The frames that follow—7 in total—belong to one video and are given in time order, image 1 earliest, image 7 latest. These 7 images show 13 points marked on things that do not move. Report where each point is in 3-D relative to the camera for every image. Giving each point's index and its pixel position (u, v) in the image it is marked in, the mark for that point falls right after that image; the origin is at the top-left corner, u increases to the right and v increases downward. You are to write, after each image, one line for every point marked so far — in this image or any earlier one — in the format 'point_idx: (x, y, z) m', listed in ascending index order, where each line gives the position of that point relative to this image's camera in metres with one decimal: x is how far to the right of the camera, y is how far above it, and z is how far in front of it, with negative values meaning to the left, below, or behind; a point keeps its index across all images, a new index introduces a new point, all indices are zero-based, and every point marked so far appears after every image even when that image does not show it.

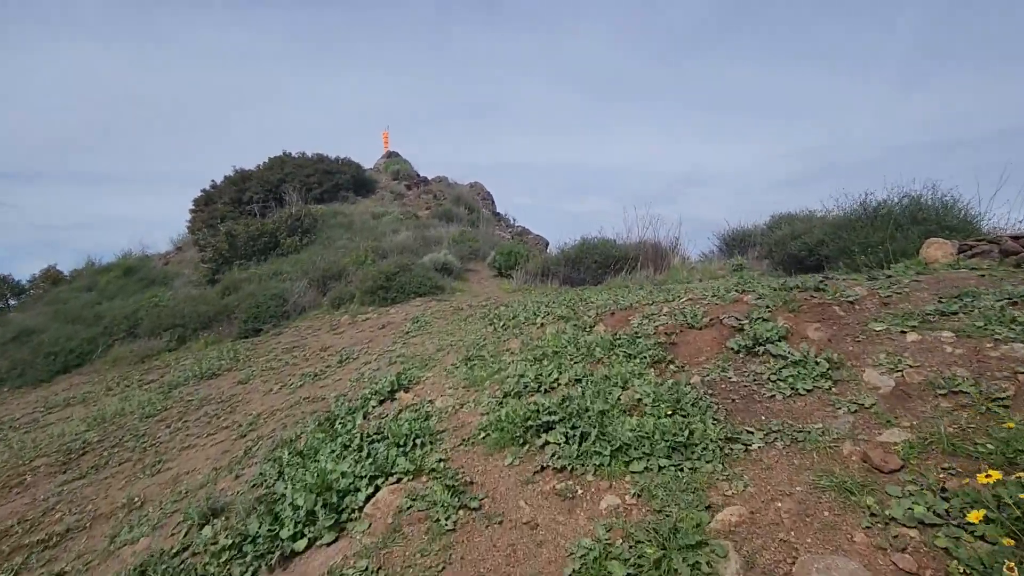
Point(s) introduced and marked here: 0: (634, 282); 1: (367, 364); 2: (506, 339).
0: (+2.1, 0.0, +8.9) m
1: (-1.9, -1.0, +7.0) m
2: (-0.1, -0.6, +6.2) m
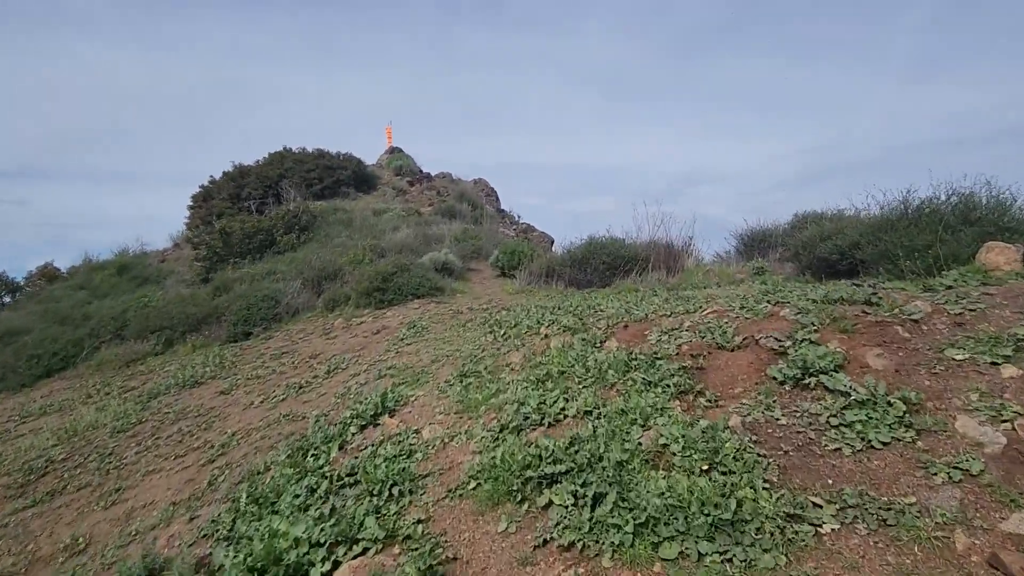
0: (+2.1, 0.0, +8.3) m
1: (-1.9, -1.1, +6.4) m
2: (-0.1, -0.7, +5.6) m
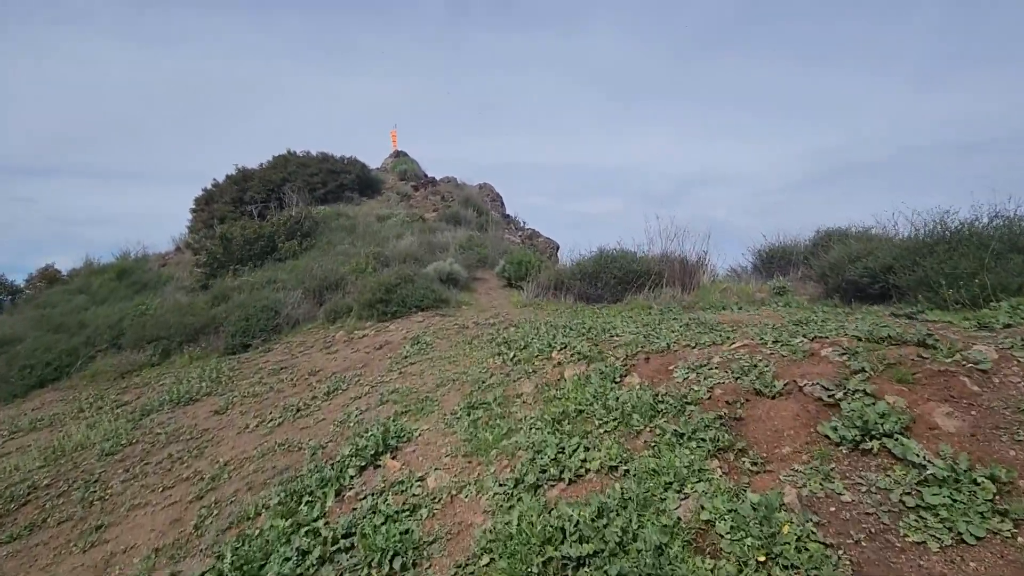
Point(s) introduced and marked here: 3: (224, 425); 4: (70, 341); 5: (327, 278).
0: (+2.2, -0.3, +8.0) m
1: (-1.8, -1.3, +6.1) m
2: (0.0, -0.9, +5.3) m
3: (-3.5, -1.7, +6.5) m
4: (-9.9, -1.2, +11.9) m
5: (-4.2, +0.2, +12.0) m
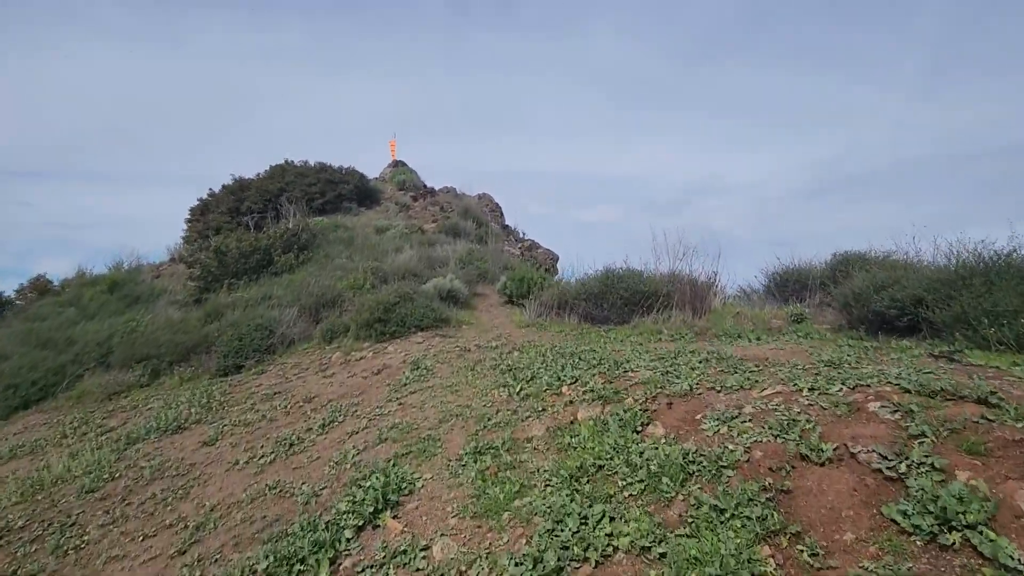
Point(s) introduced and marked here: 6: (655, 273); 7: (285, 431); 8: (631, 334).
0: (+2.3, -0.6, +7.7) m
1: (-1.7, -1.6, +5.7) m
2: (+0.1, -1.2, +4.9) m
3: (-3.5, -2.0, +6.2) m
4: (-9.9, -1.5, +11.5) m
5: (-4.1, -0.1, +11.6) m
6: (+2.7, +0.3, +9.9) m
7: (-2.8, -1.8, +6.6) m
8: (+1.8, -0.7, +8.1) m
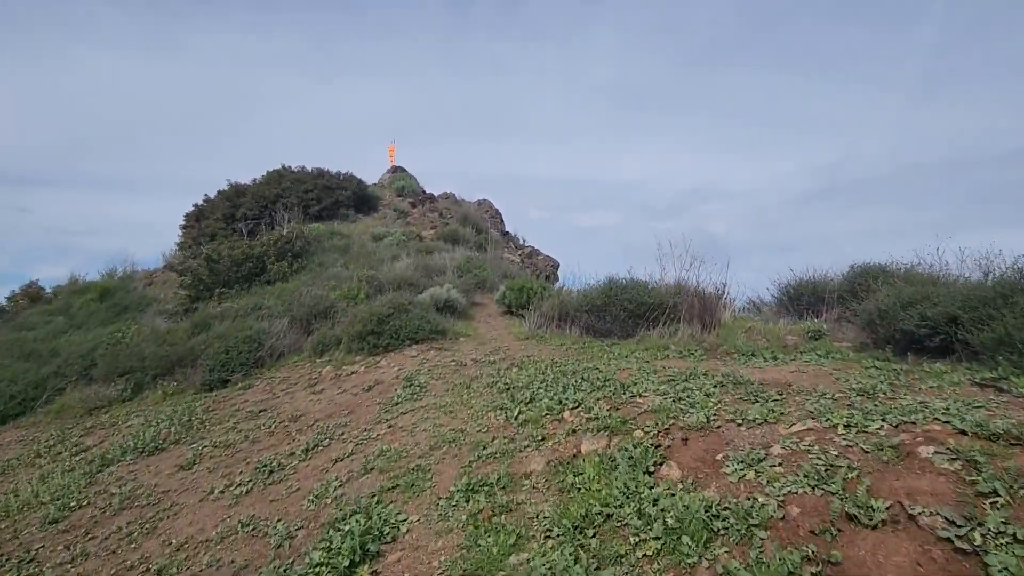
0: (+2.3, -0.8, +7.2) m
1: (-1.8, -1.7, +5.3) m
2: (+0.1, -1.3, +4.5) m
3: (-3.5, -2.1, +5.7) m
4: (-9.9, -1.7, +11.1) m
5: (-4.1, -0.4, +11.2) m
6: (+2.7, +0.1, +9.5) m
7: (-2.9, -1.9, +6.2) m
8: (+1.8, -0.9, +7.6) m
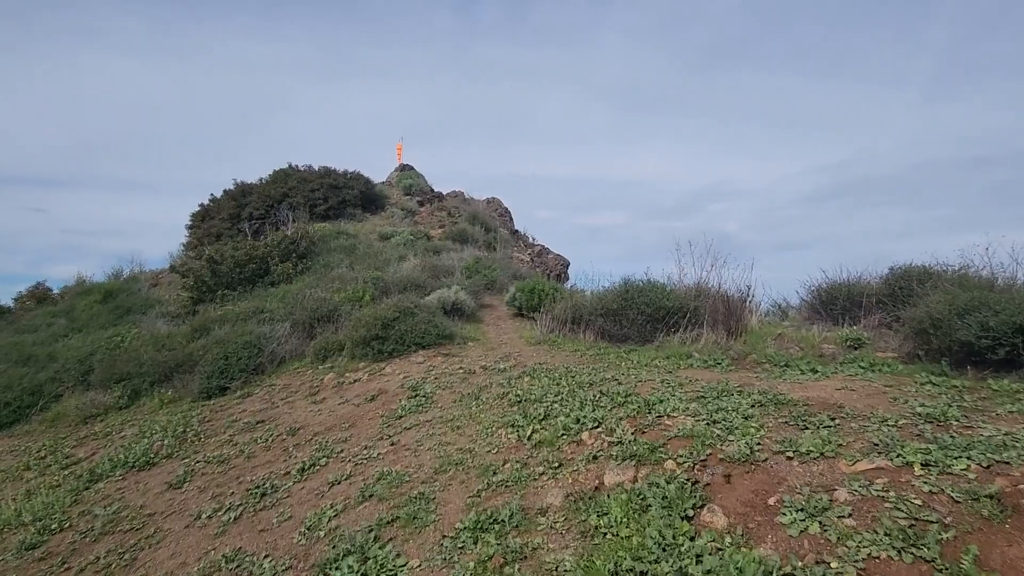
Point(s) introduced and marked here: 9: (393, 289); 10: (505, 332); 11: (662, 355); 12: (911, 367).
0: (+2.4, -0.9, +6.7) m
1: (-1.6, -1.8, +4.9) m
2: (+0.2, -1.4, +4.0) m
3: (-3.4, -2.2, +5.3) m
4: (-9.7, -1.8, +10.8) m
5: (-3.9, -0.4, +10.8) m
6: (+2.8, 0.0, +9.0) m
7: (-2.7, -2.0, +5.8) m
8: (+1.9, -0.9, +7.1) m
9: (-2.8, 0.0, +12.5) m
10: (-0.1, -0.9, +10.8) m
11: (+2.1, -0.9, +7.2) m
12: (+3.8, -0.7, +5.0) m
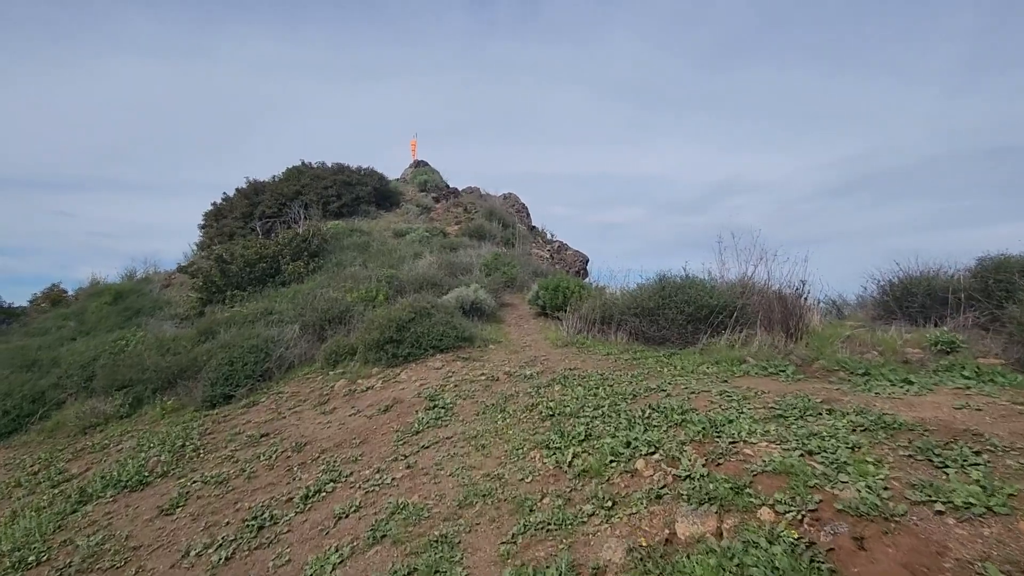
0: (+2.8, -0.8, +5.9) m
1: (-1.4, -1.8, +4.2) m
2: (+0.5, -1.4, +3.3) m
3: (-3.1, -2.2, +4.6) m
4: (-9.2, -1.8, +10.3) m
5: (-3.5, -0.4, +10.2) m
6: (+3.2, +0.1, +8.1) m
7: (-2.4, -2.0, +5.1) m
8: (+2.3, -0.9, +6.3) m
9: (-2.3, 0.0, +11.8) m
10: (+0.3, -0.8, +10.0) m
11: (+2.4, -0.9, +6.4) m
12: (+4.0, -0.7, +4.1) m
